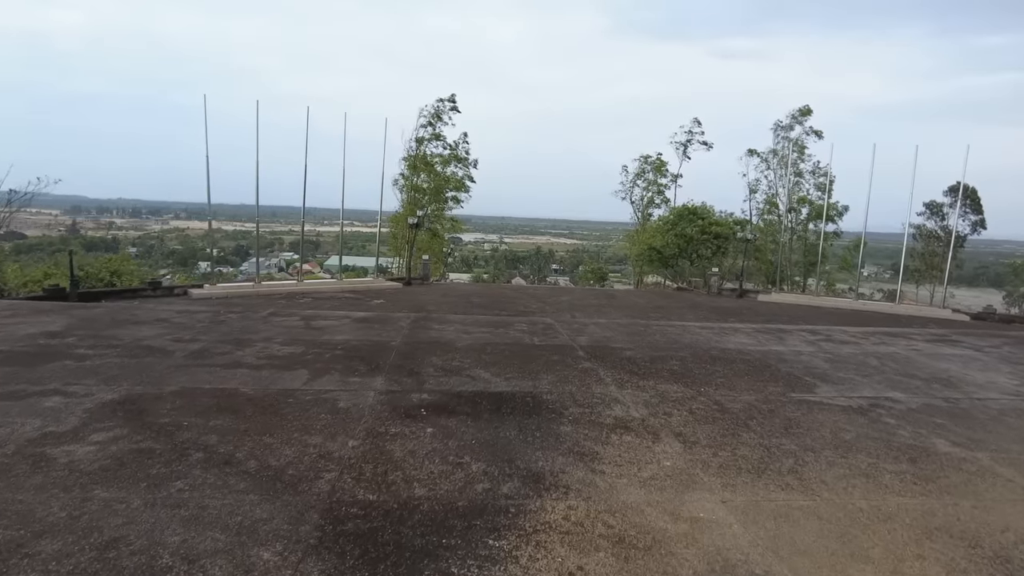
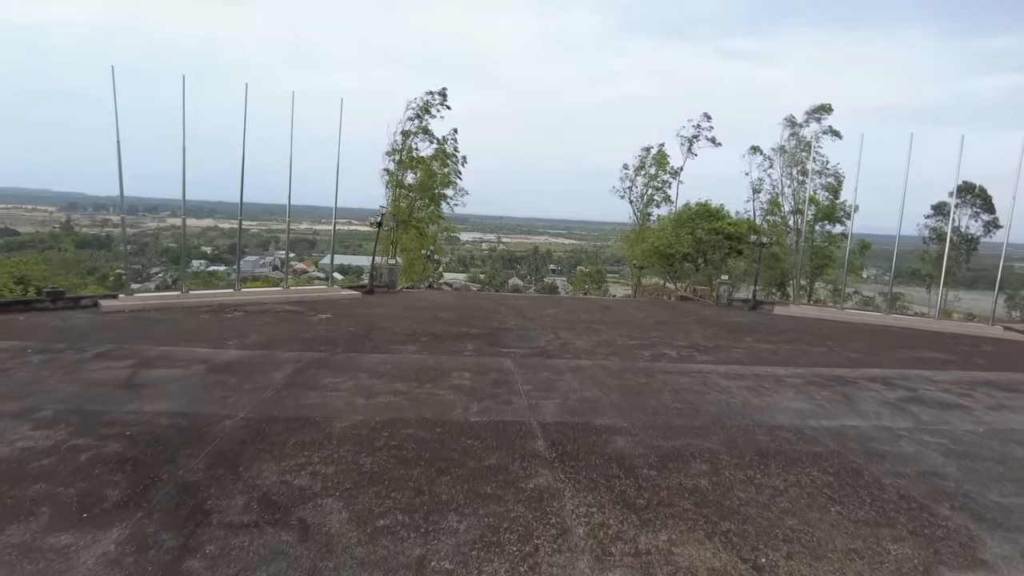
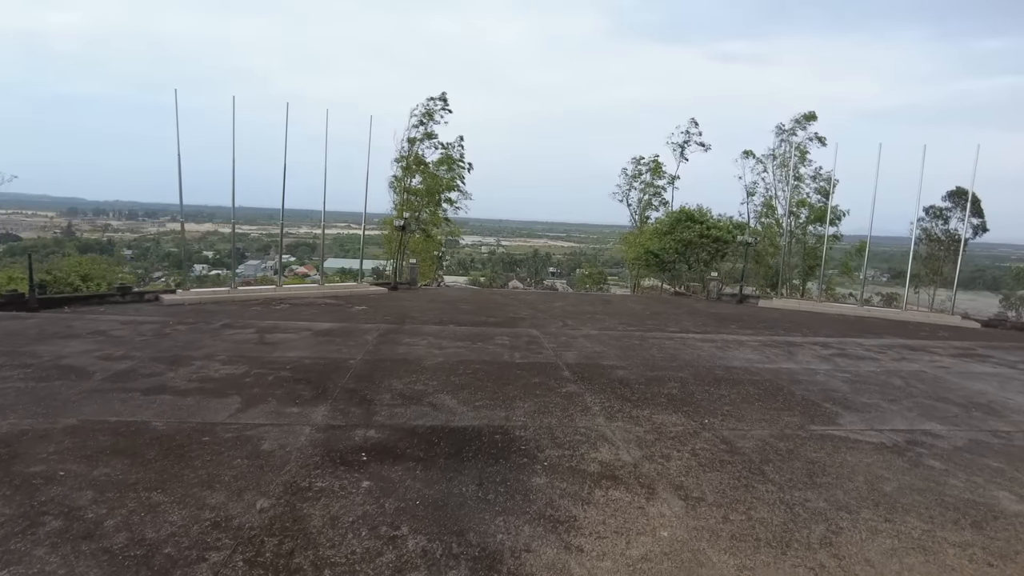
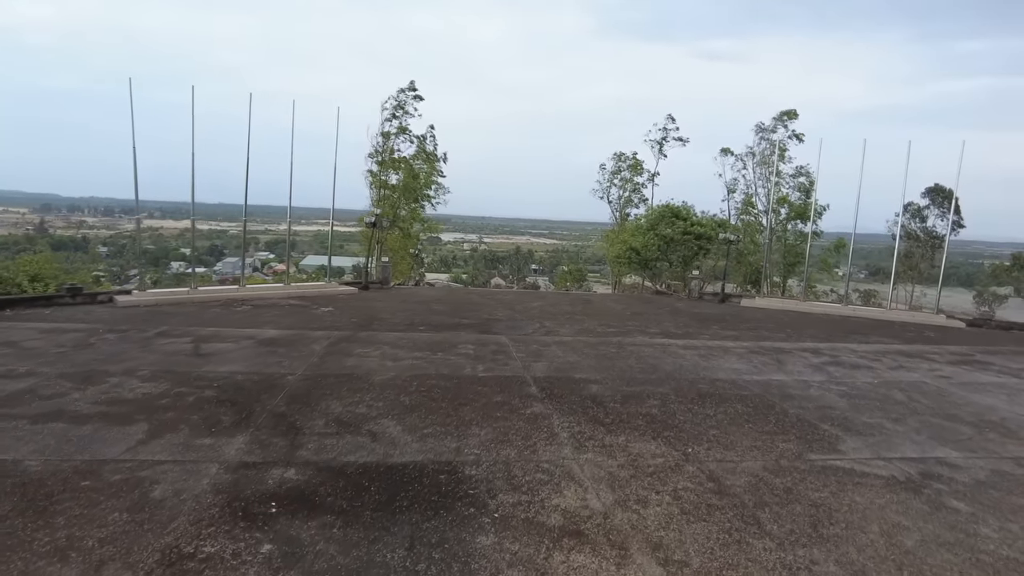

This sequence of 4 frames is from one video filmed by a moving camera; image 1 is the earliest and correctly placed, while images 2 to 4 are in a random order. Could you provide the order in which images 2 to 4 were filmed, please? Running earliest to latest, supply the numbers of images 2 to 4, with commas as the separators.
3, 4, 2
